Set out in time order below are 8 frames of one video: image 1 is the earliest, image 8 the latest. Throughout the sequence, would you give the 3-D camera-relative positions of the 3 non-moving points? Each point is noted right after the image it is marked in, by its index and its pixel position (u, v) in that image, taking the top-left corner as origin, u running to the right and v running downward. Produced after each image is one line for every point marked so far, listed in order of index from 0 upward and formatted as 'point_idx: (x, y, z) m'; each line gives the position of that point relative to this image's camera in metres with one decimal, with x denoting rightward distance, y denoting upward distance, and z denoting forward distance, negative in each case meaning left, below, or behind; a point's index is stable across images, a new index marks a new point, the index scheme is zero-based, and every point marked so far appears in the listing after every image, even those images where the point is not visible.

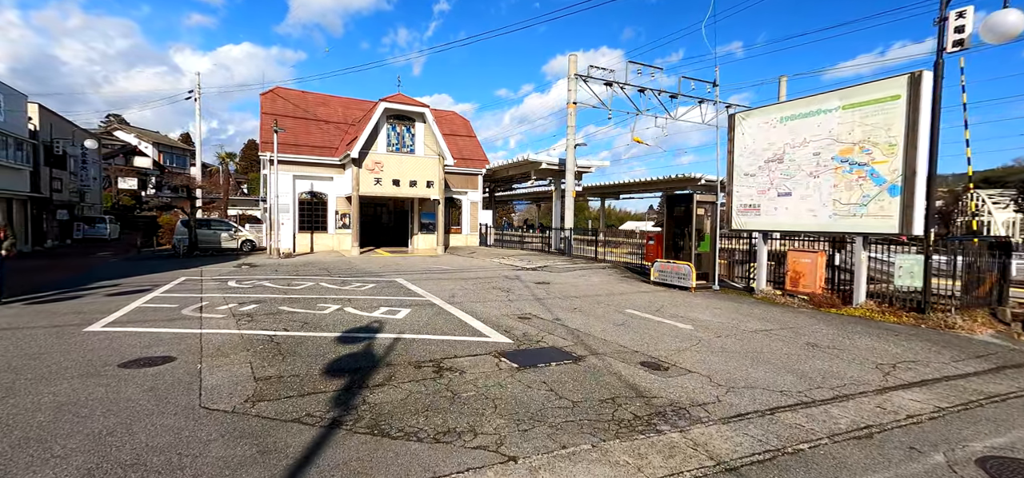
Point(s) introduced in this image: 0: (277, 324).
0: (-3.5, -1.3, +6.5) m
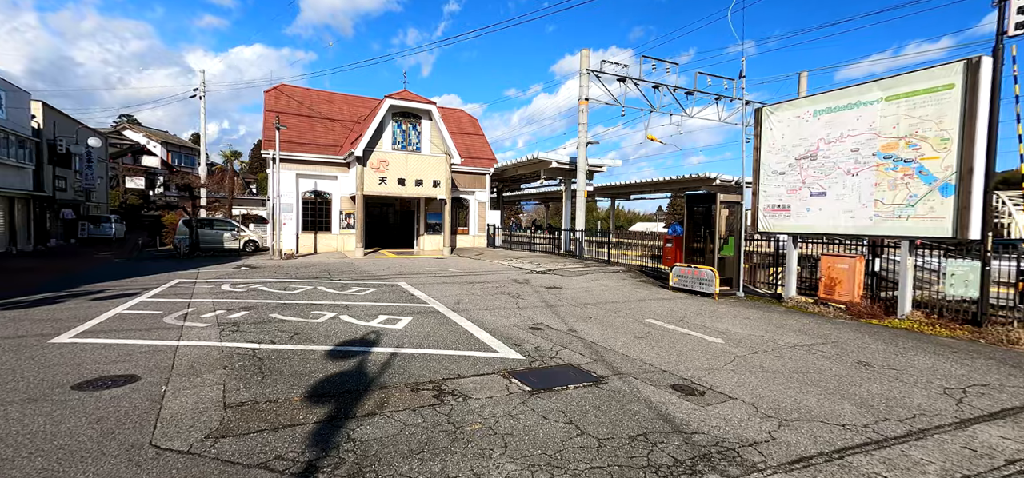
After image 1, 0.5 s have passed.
0: (-3.4, -1.3, +5.9) m
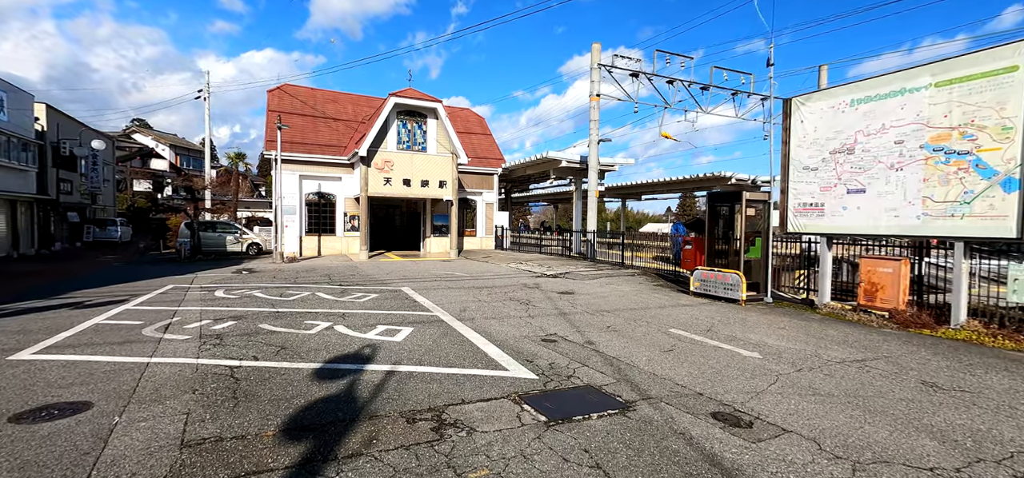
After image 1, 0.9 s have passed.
0: (-3.3, -1.4, +5.3) m
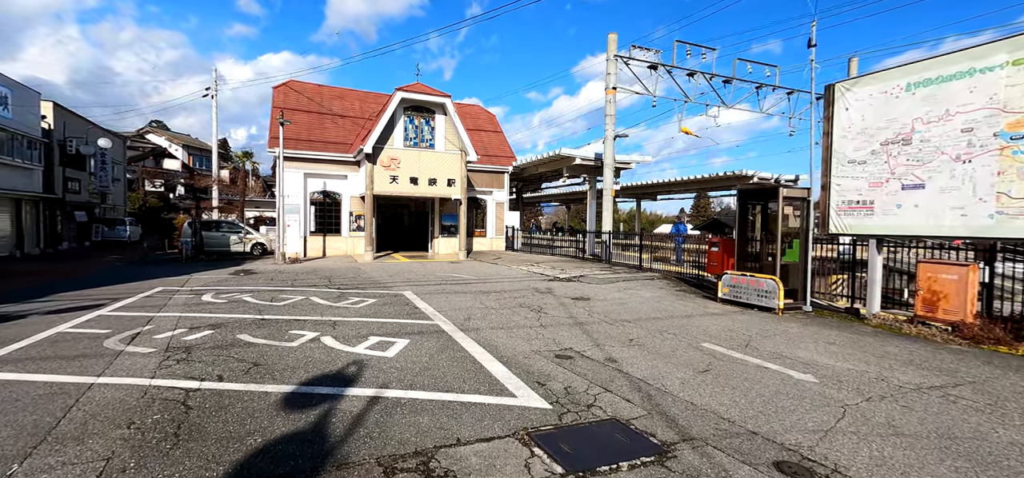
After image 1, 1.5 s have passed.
0: (-3.2, -1.4, +4.6) m
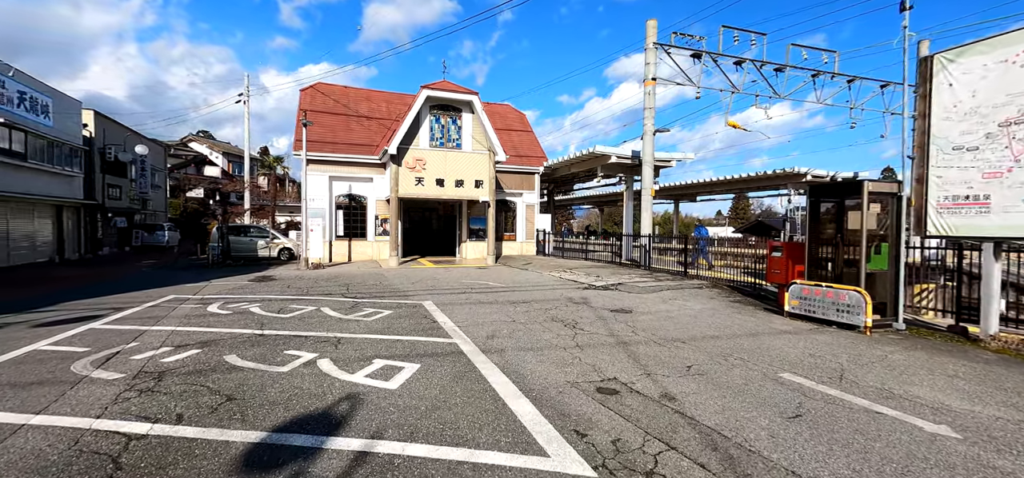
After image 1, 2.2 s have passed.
0: (-2.9, -1.4, +3.8) m
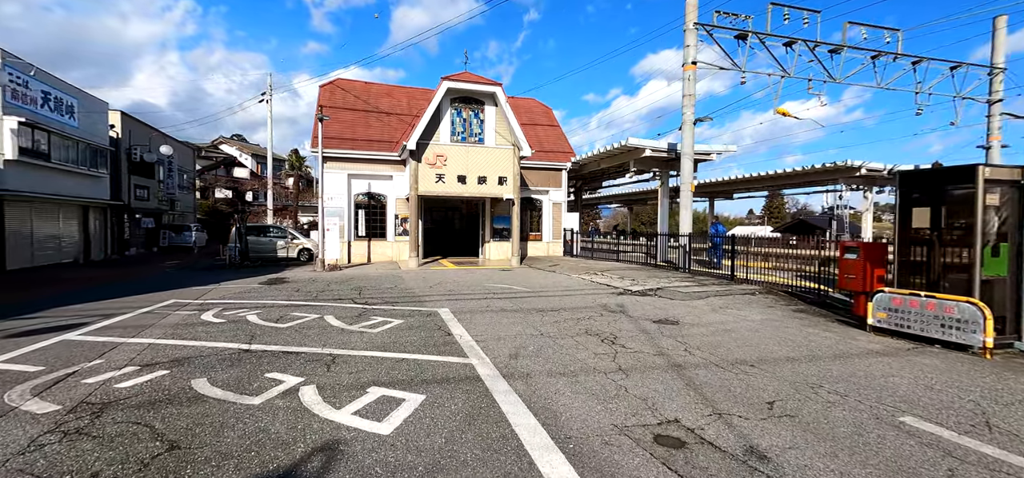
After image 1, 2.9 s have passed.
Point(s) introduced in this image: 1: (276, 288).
0: (-2.7, -1.4, +2.9) m
1: (-5.8, -1.2, +10.5) m
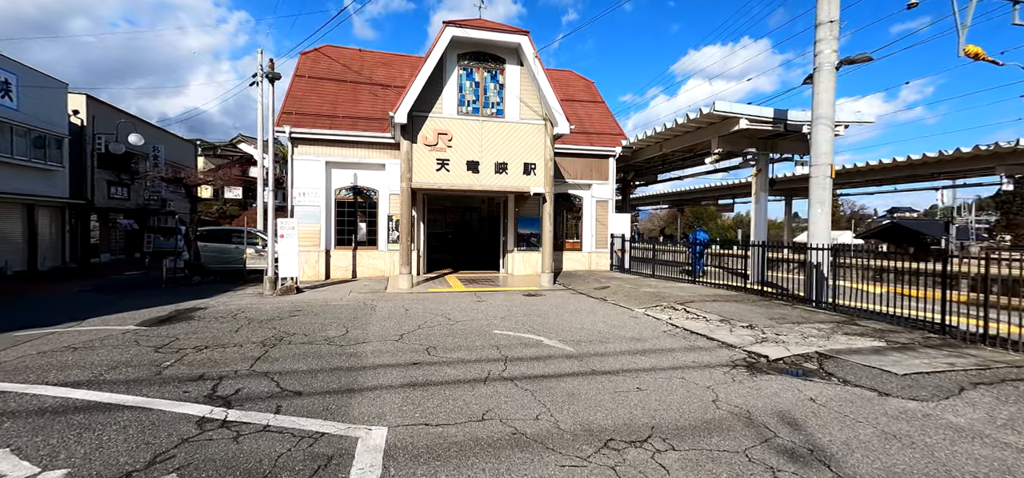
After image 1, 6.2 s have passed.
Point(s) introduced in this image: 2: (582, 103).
0: (-2.9, -1.6, -1.5) m
1: (-5.3, -1.4, +6.3) m
2: (+2.7, +5.3, +16.8) m
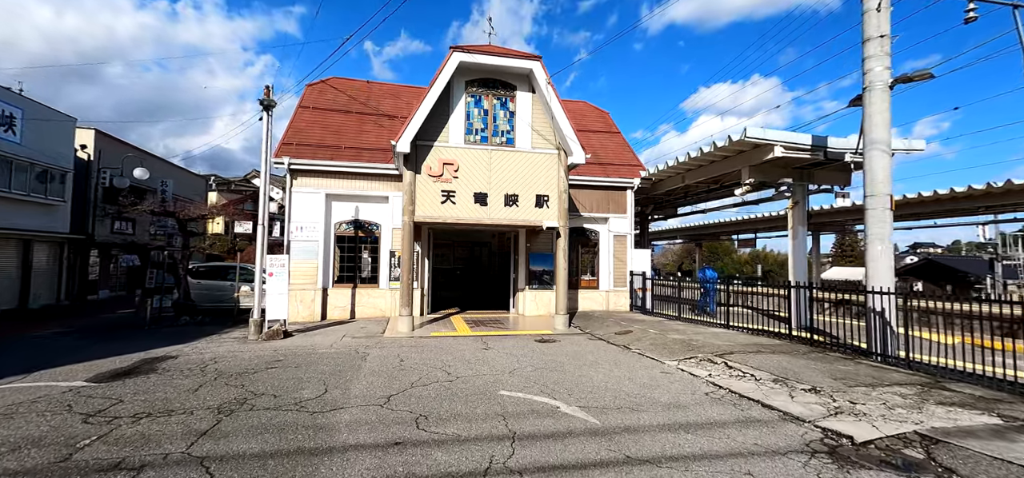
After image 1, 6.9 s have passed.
0: (-3.0, -1.5, -2.6) m
1: (-5.2, -1.9, +5.3) m
2: (+3.1, +3.9, +16.1) m
